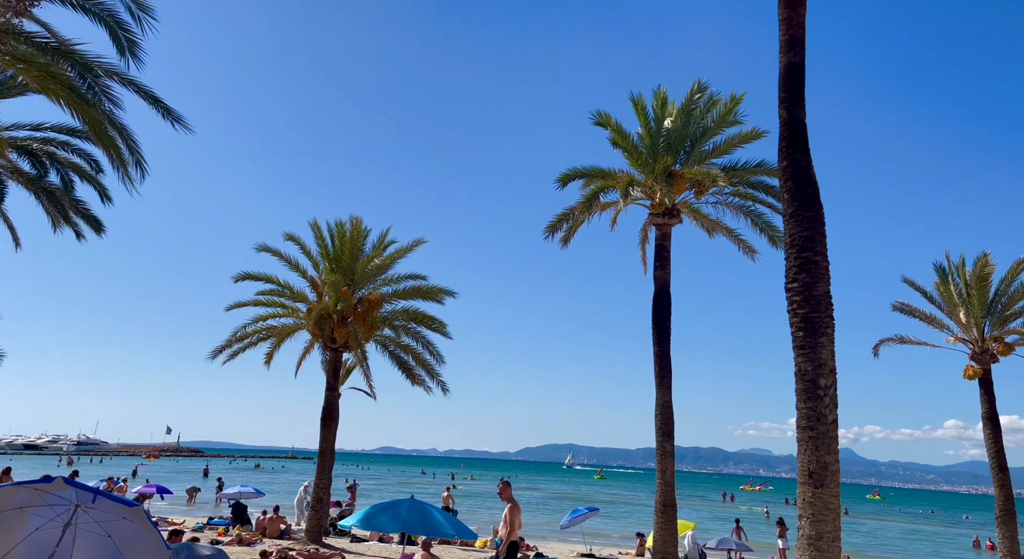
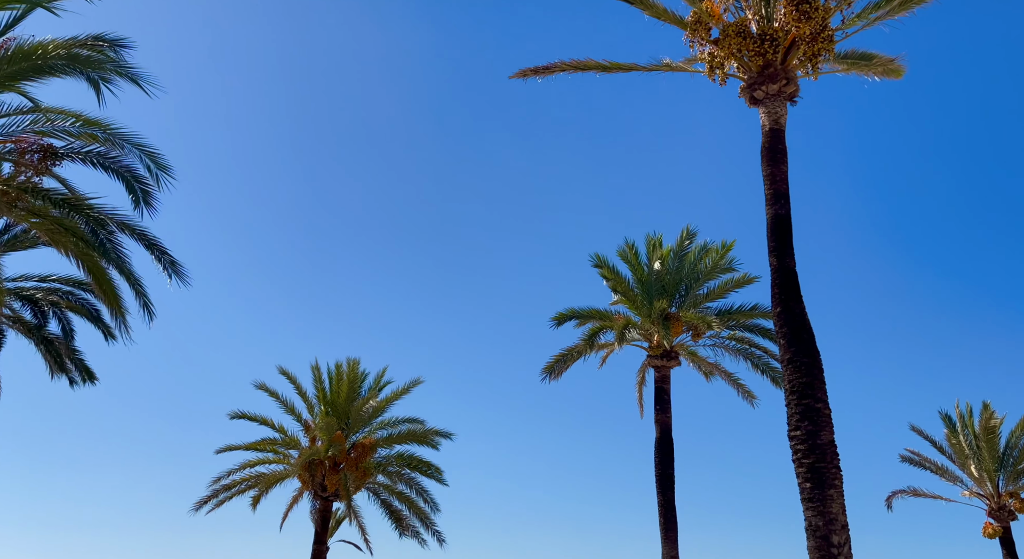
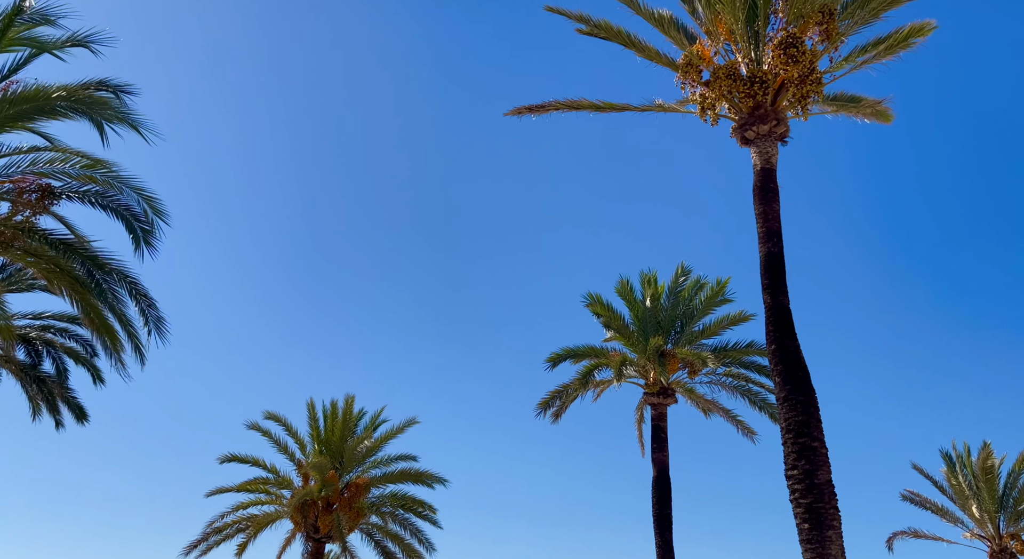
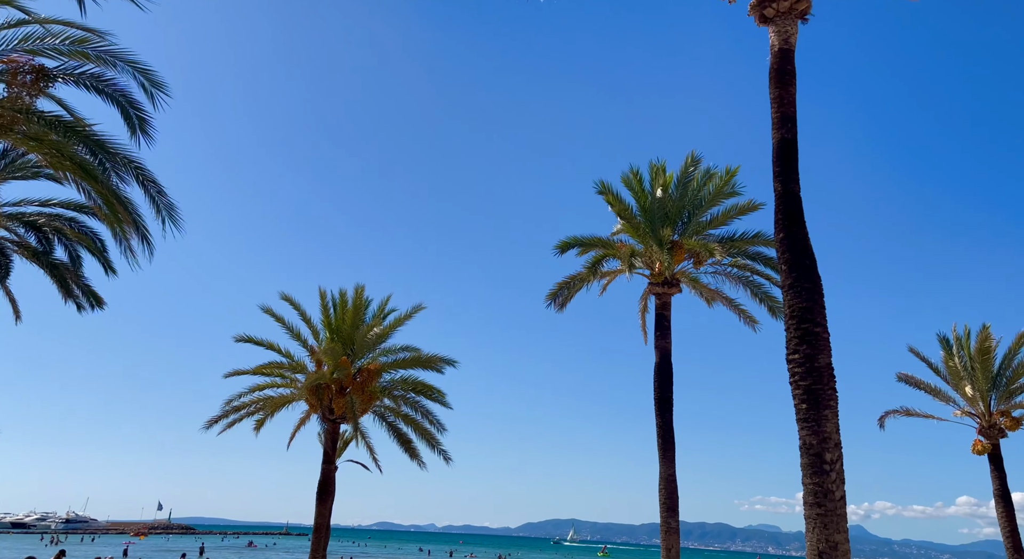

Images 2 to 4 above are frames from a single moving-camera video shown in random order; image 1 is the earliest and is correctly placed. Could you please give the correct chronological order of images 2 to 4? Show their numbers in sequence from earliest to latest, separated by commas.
4, 2, 3
